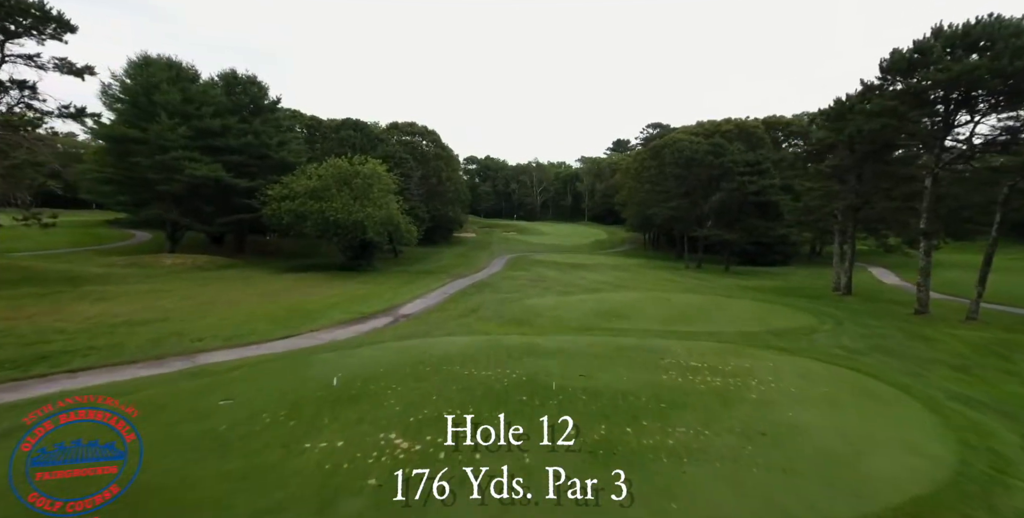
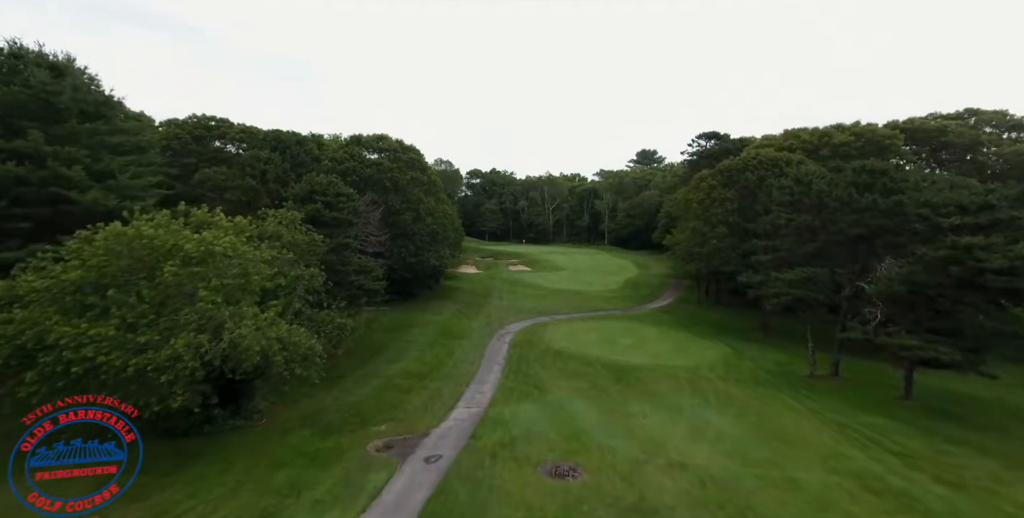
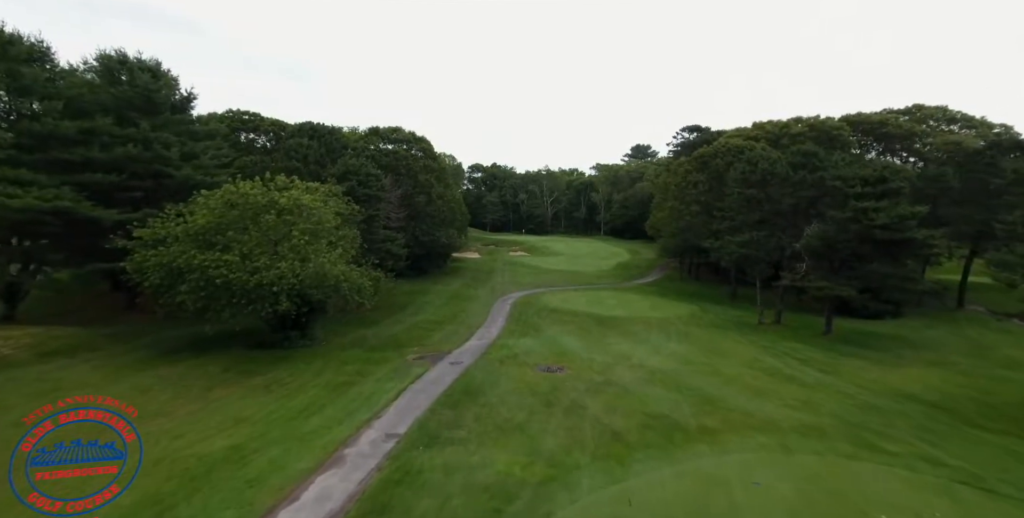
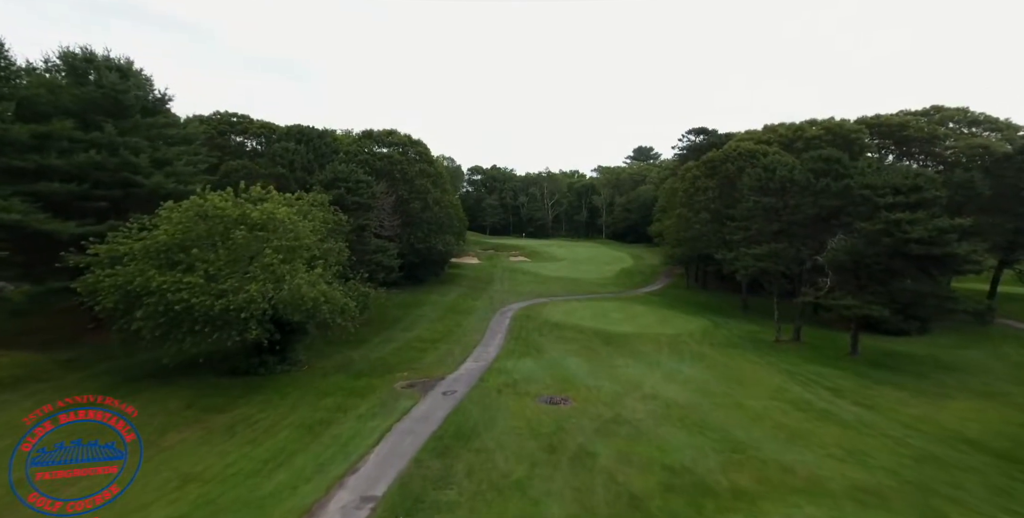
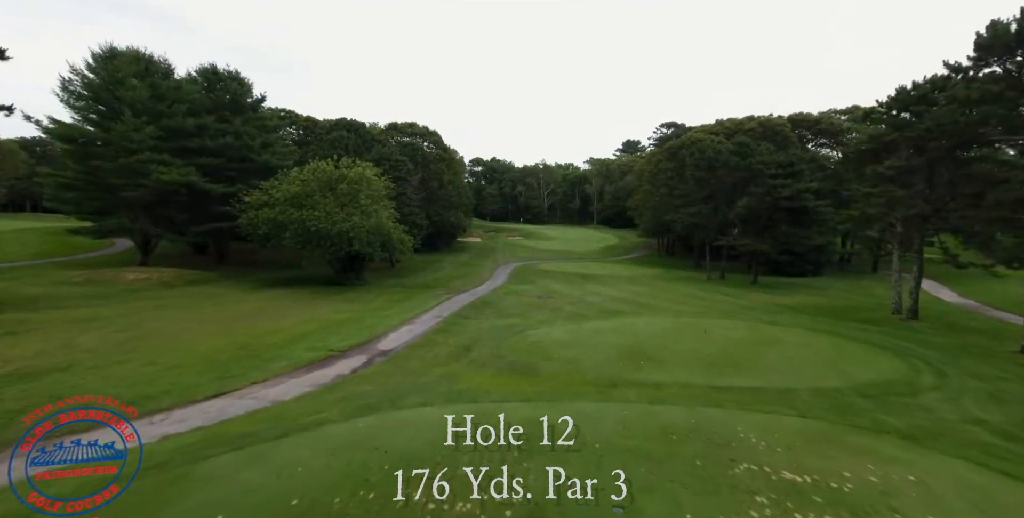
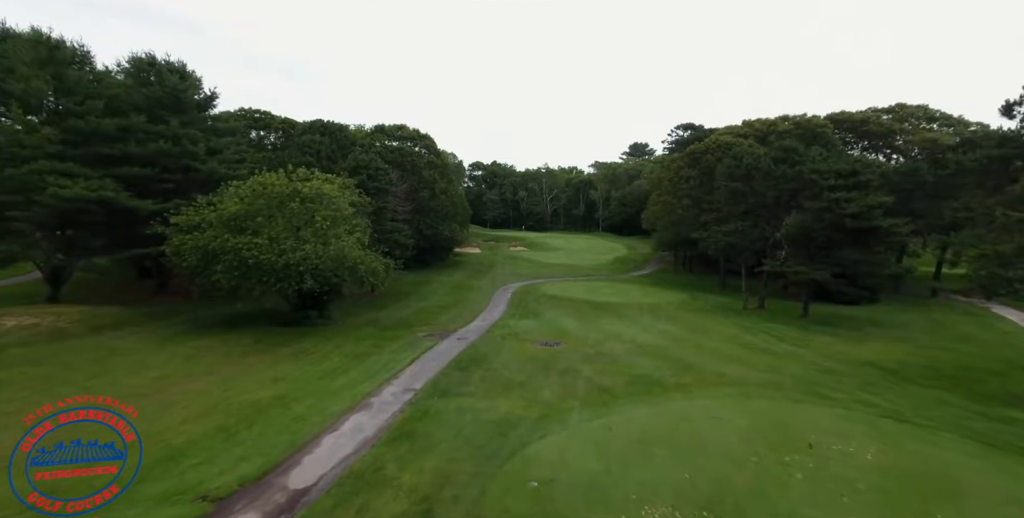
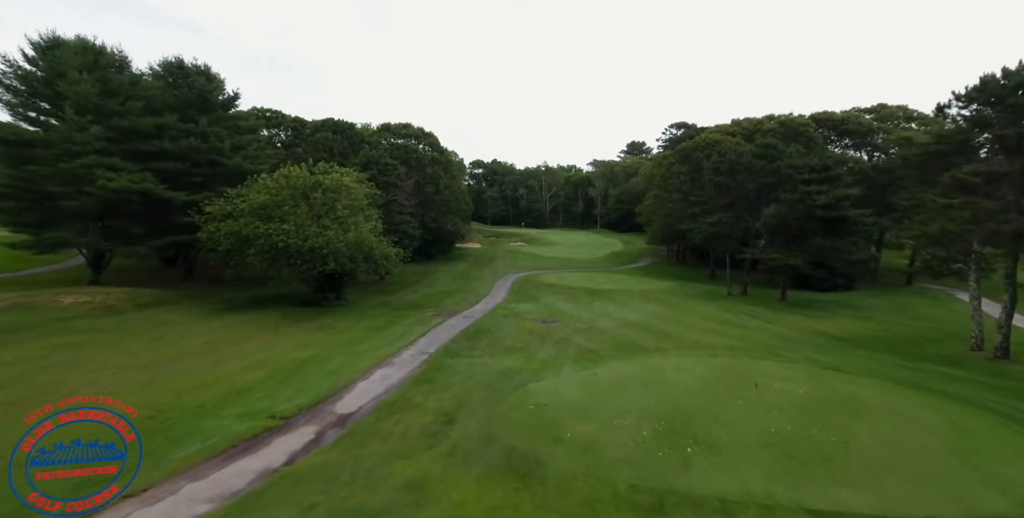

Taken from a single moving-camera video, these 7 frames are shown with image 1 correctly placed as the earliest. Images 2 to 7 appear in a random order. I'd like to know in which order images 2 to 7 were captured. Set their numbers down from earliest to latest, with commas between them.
5, 7, 6, 3, 4, 2
